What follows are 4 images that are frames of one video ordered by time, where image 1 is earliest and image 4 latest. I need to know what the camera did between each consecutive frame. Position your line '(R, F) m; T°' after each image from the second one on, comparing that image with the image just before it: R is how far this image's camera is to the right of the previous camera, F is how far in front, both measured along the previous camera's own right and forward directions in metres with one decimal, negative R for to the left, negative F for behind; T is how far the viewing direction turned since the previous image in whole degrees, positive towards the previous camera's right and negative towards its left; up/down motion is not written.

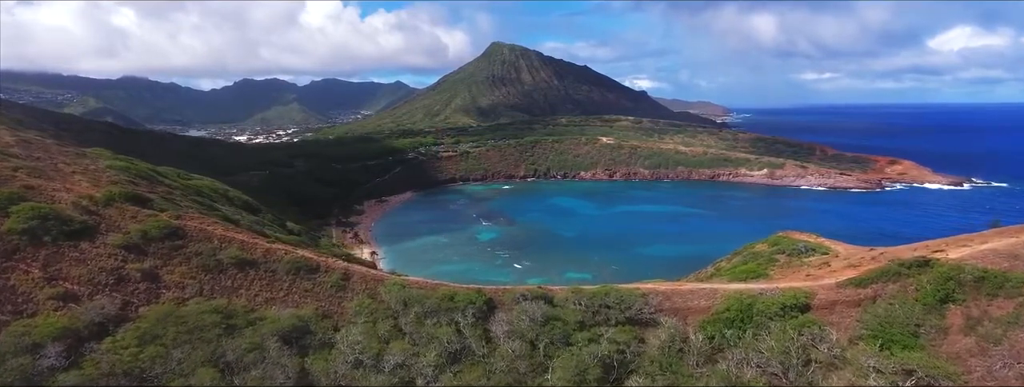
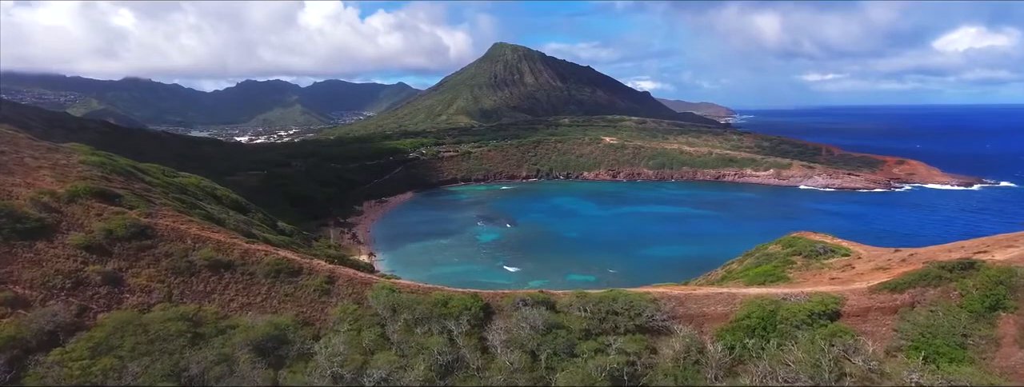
(+0.2, +2.1) m; 0°
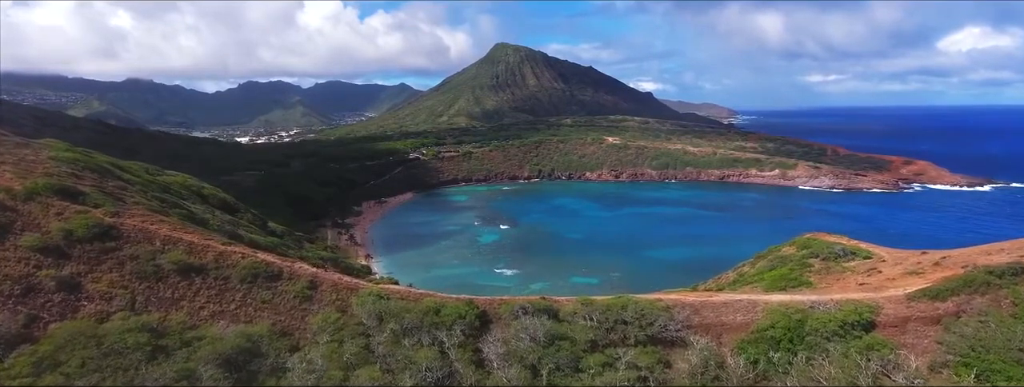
(+0.1, +2.1) m; 0°
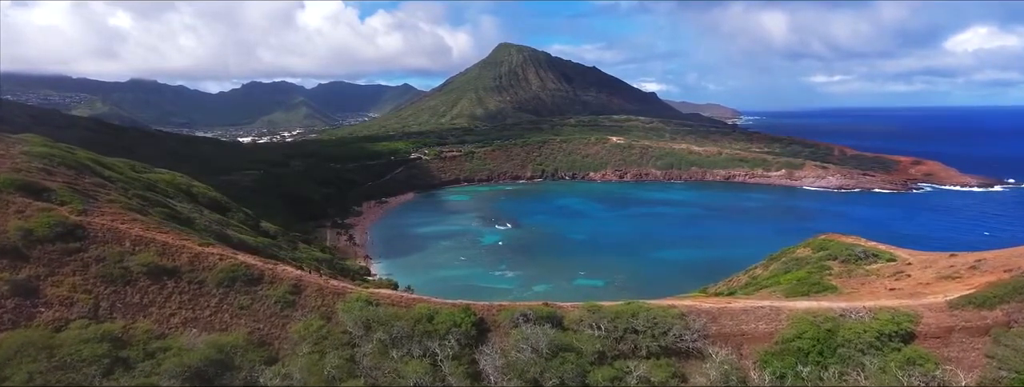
(+0.1, +1.8) m; 0°
